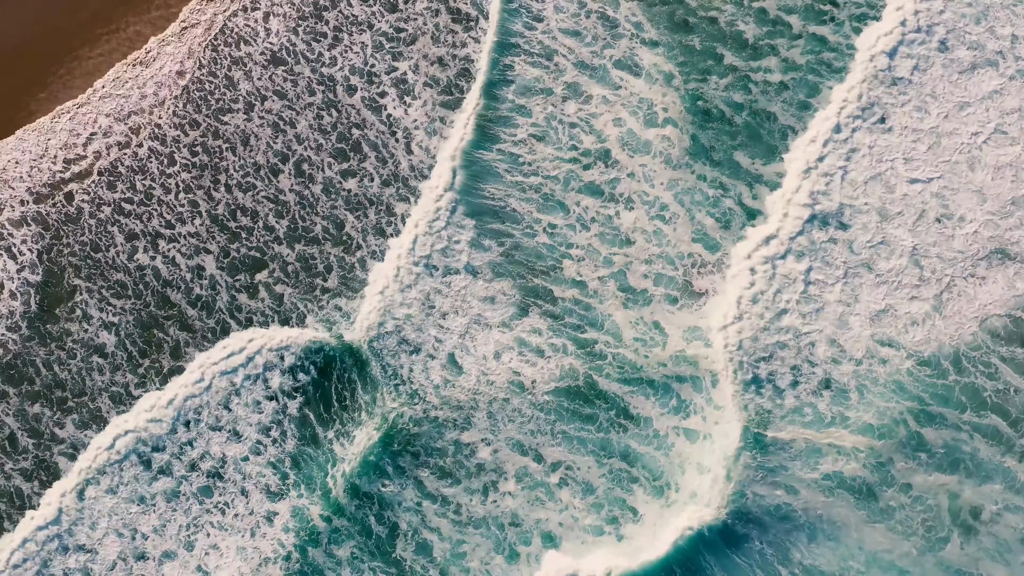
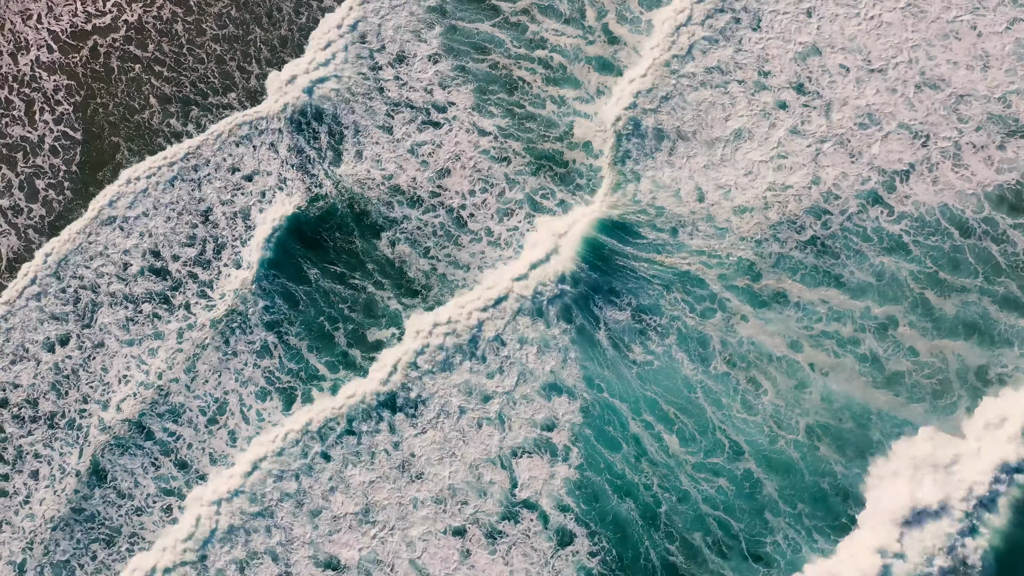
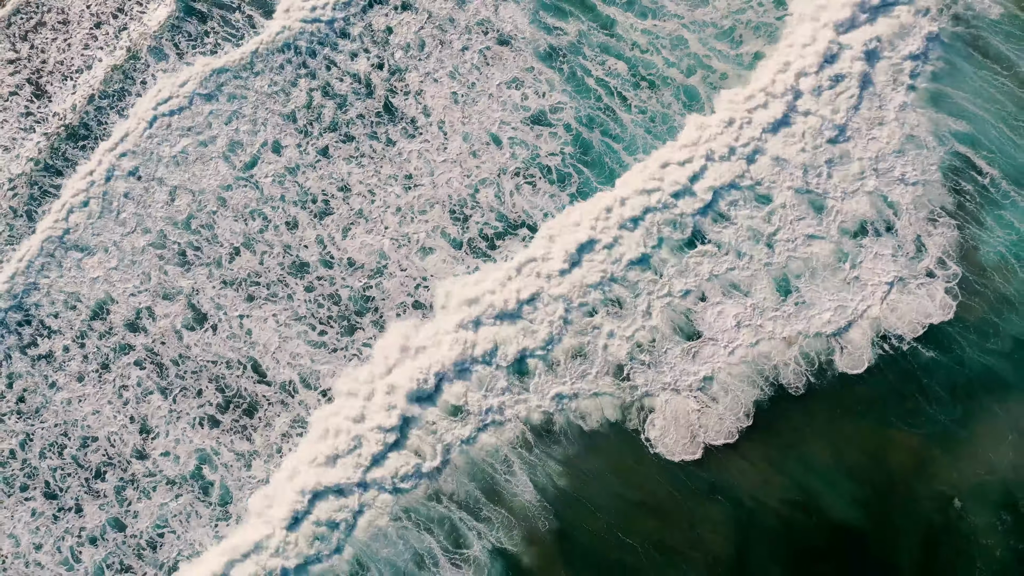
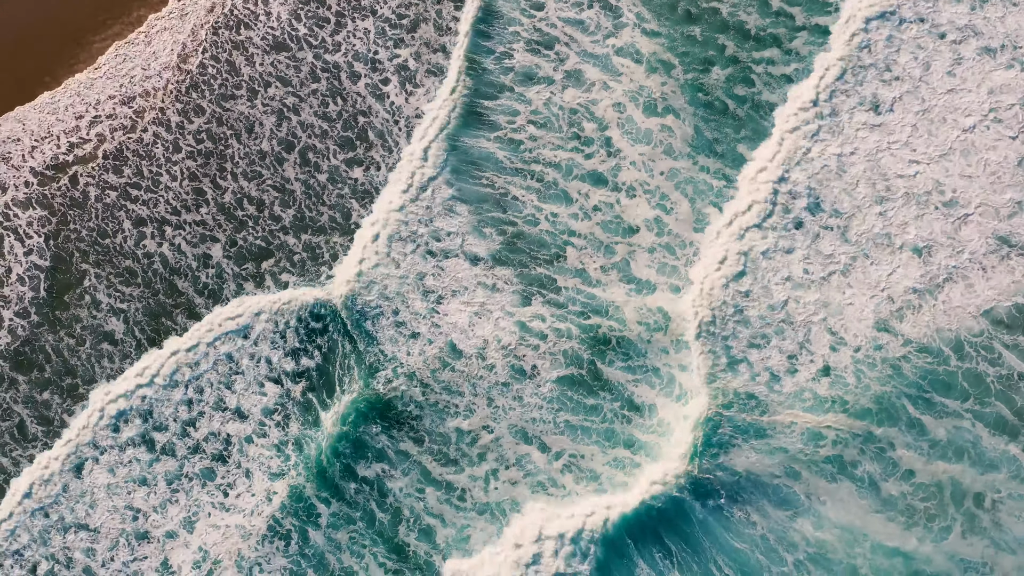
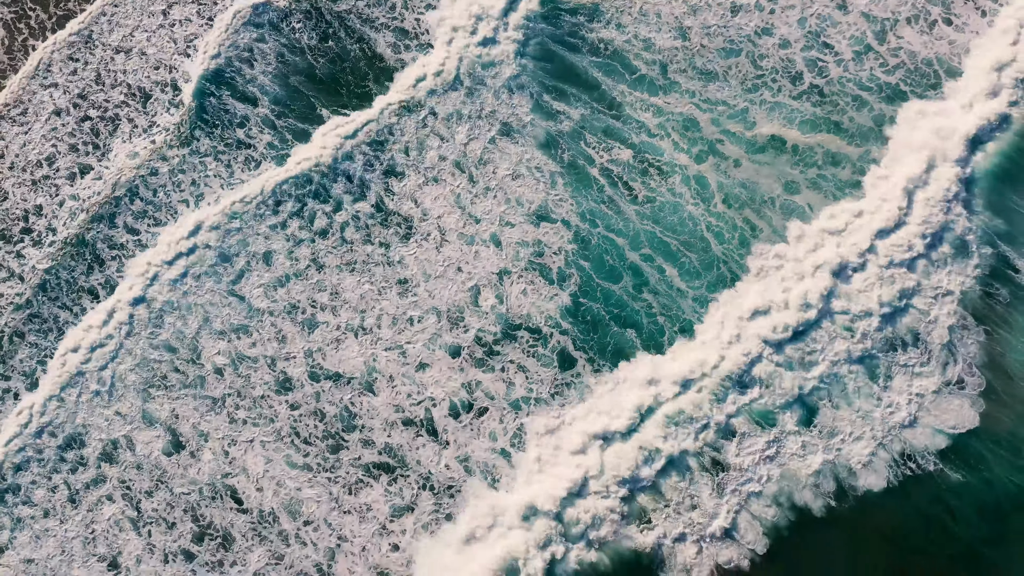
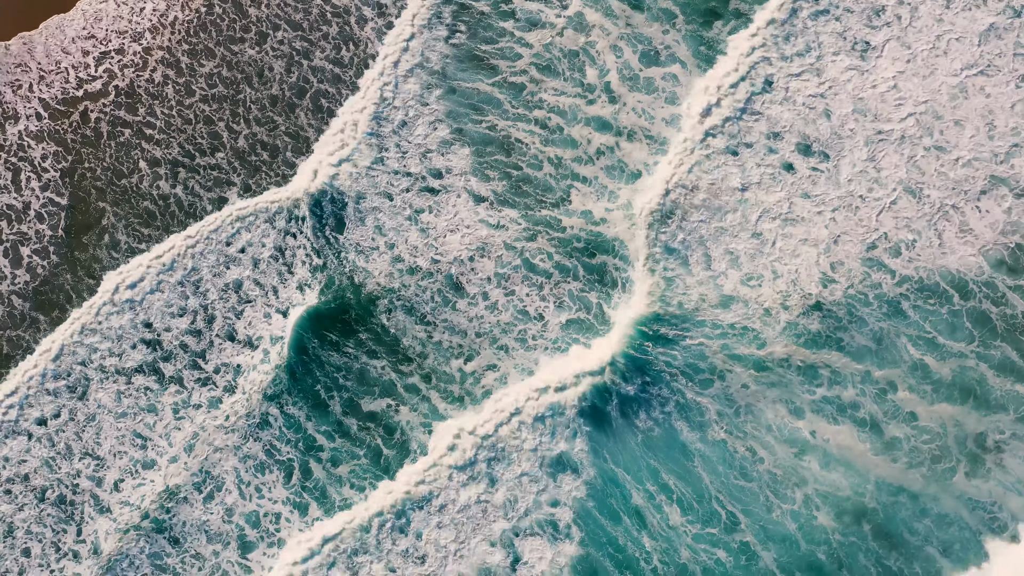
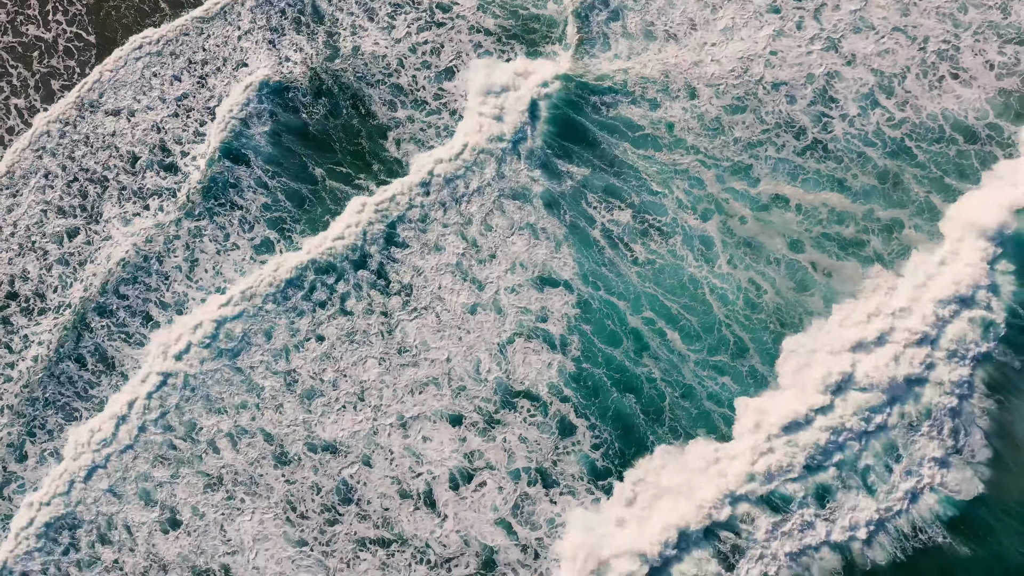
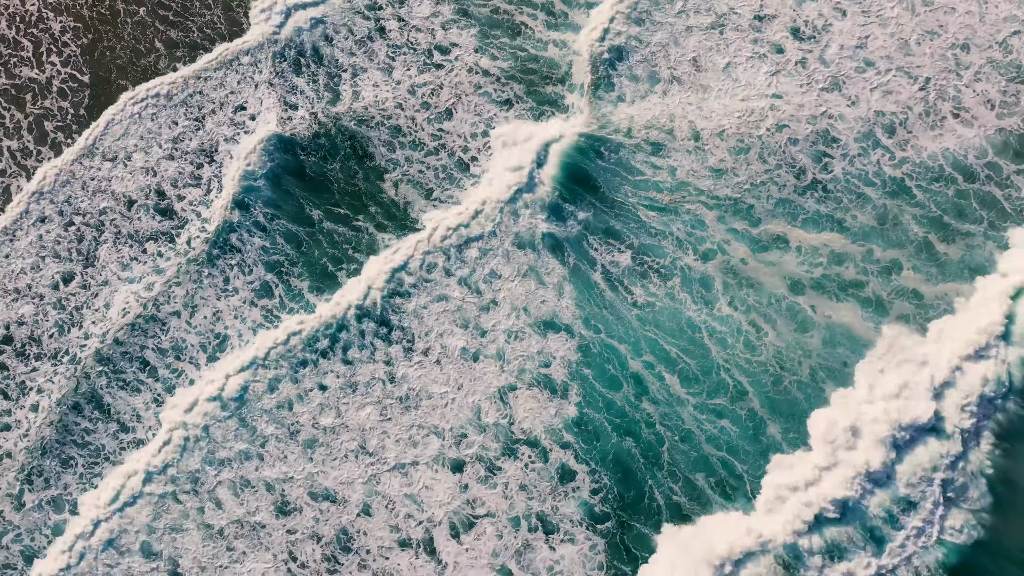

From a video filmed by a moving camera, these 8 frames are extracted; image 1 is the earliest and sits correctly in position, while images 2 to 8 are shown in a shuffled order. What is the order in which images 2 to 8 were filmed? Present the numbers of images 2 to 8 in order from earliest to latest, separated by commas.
4, 6, 2, 8, 7, 5, 3
